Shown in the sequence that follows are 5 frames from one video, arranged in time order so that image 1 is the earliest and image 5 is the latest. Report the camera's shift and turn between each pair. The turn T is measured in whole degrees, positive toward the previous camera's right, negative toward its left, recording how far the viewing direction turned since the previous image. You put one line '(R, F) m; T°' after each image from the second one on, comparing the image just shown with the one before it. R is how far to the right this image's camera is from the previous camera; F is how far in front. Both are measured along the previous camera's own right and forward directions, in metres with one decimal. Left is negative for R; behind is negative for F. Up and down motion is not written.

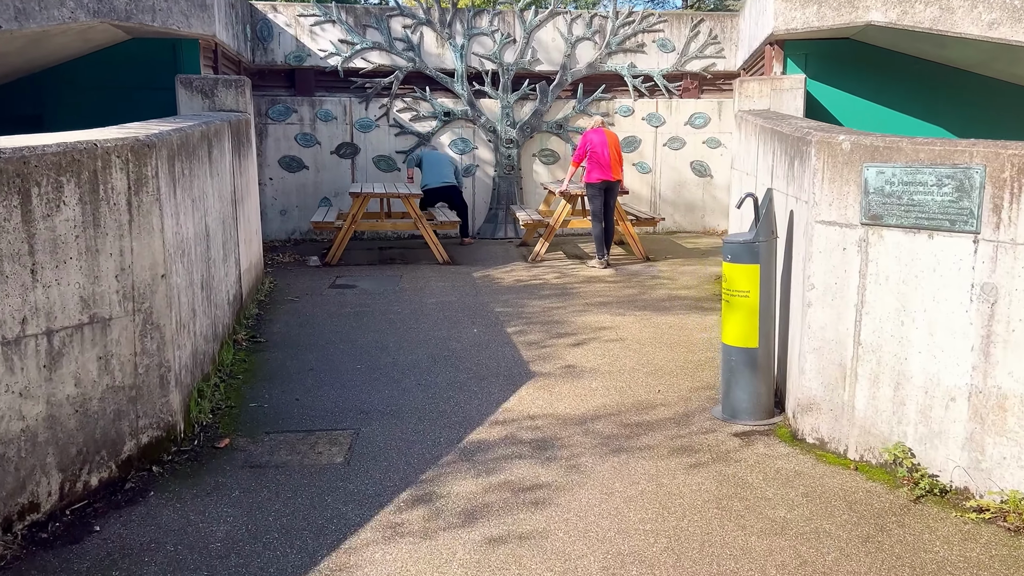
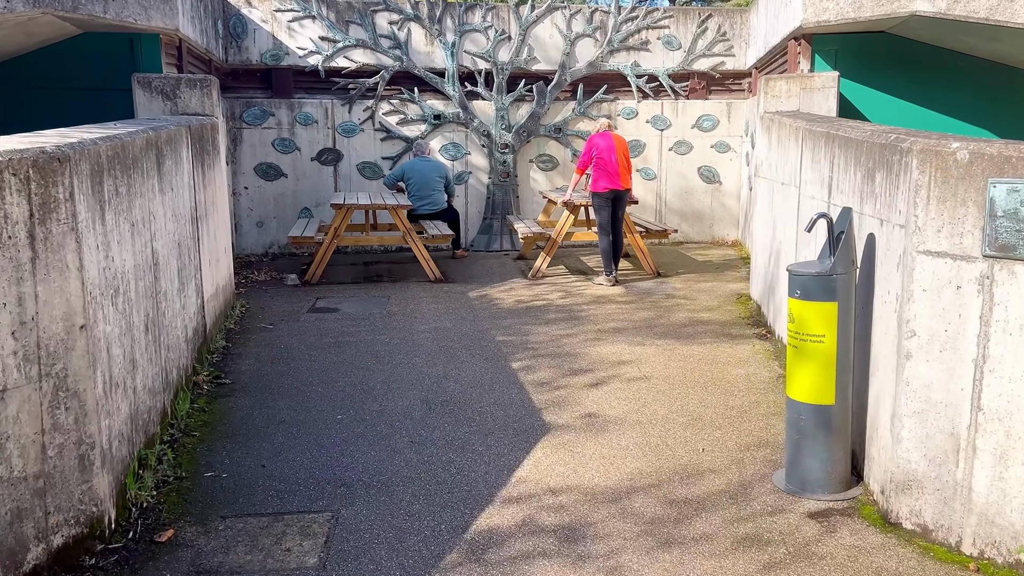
(-0.1, +0.9) m; +1°
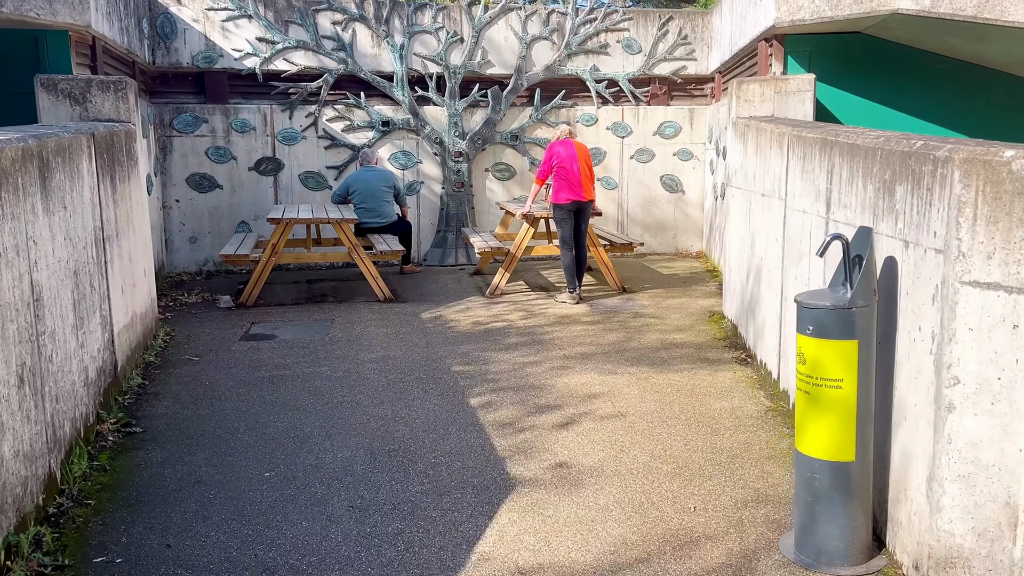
(0.0, +0.6) m; +3°
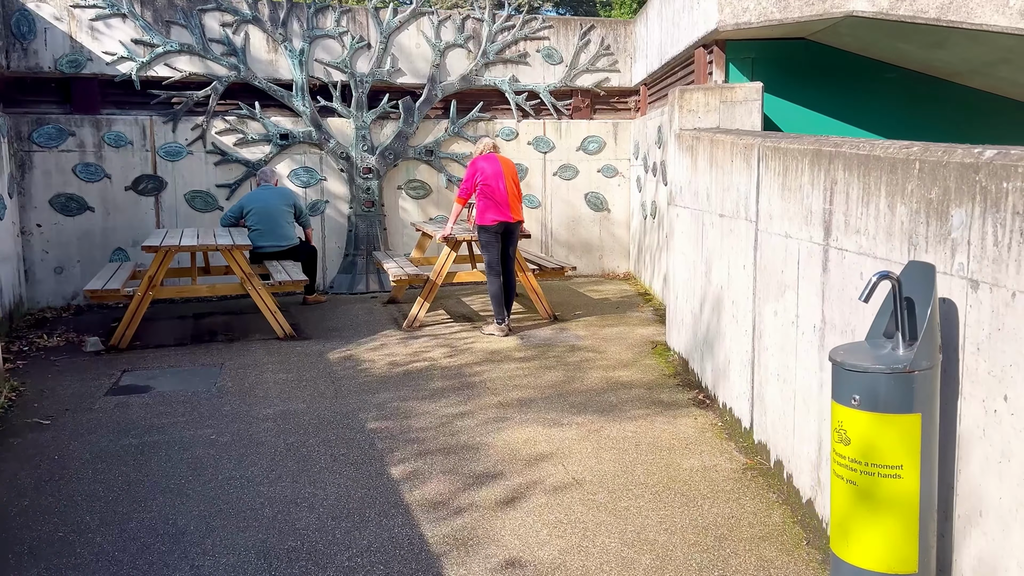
(-0.1, +0.9) m; +6°
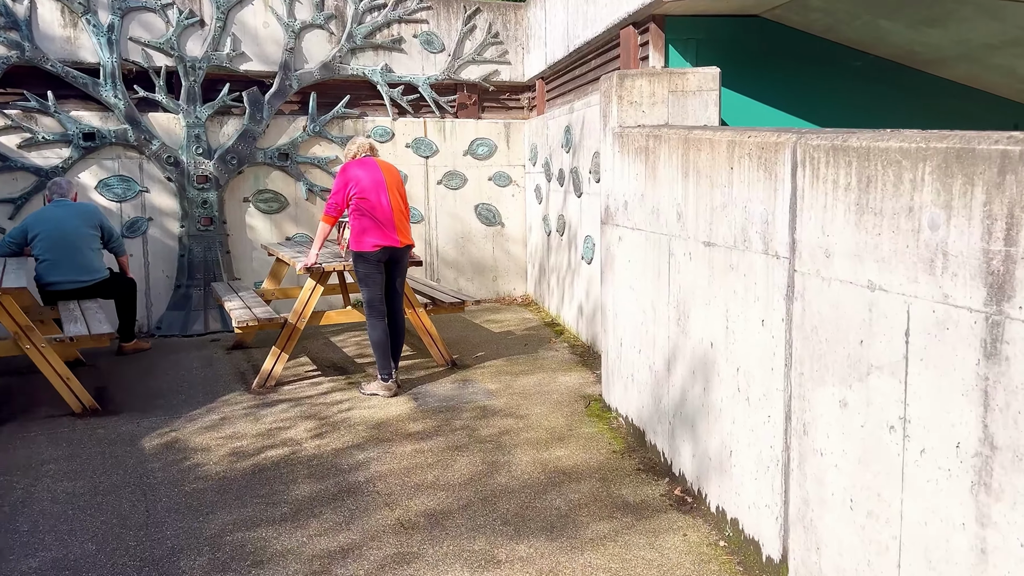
(-0.2, +1.6) m; +10°
